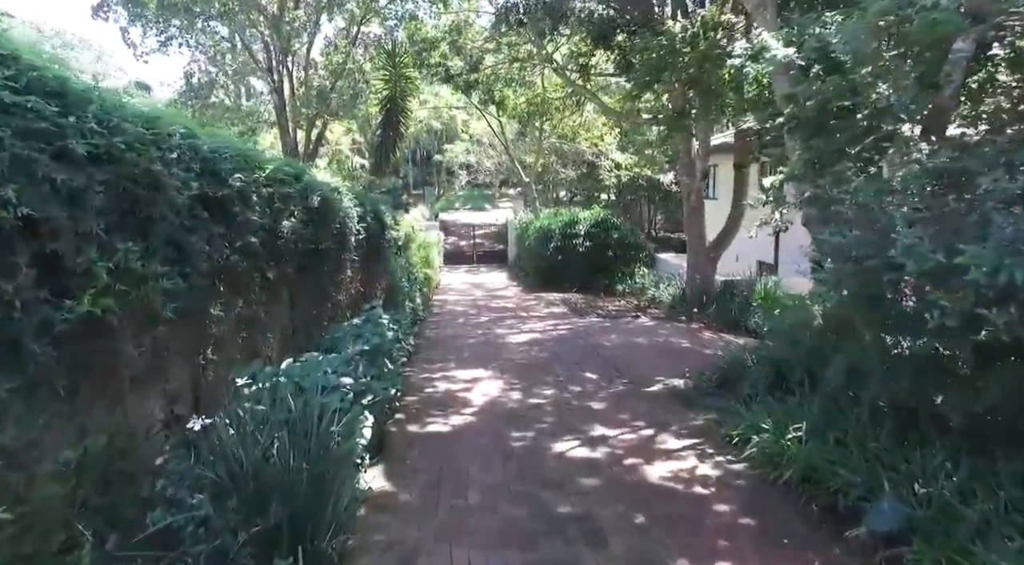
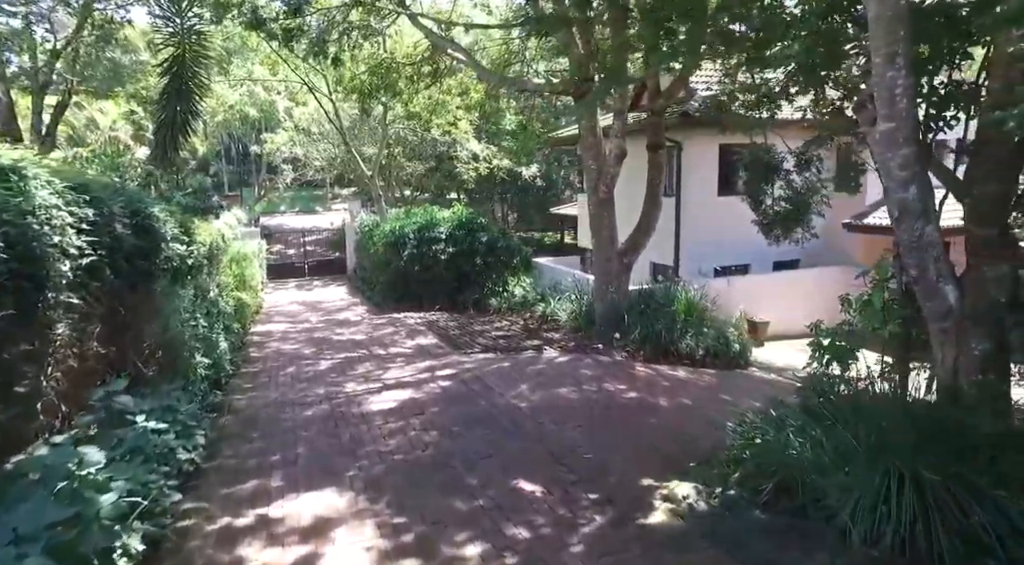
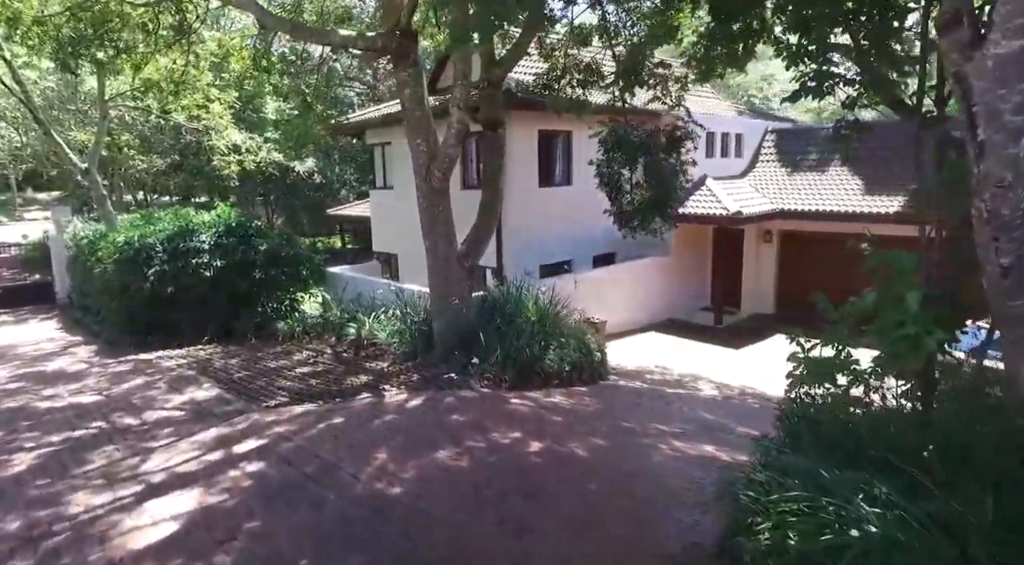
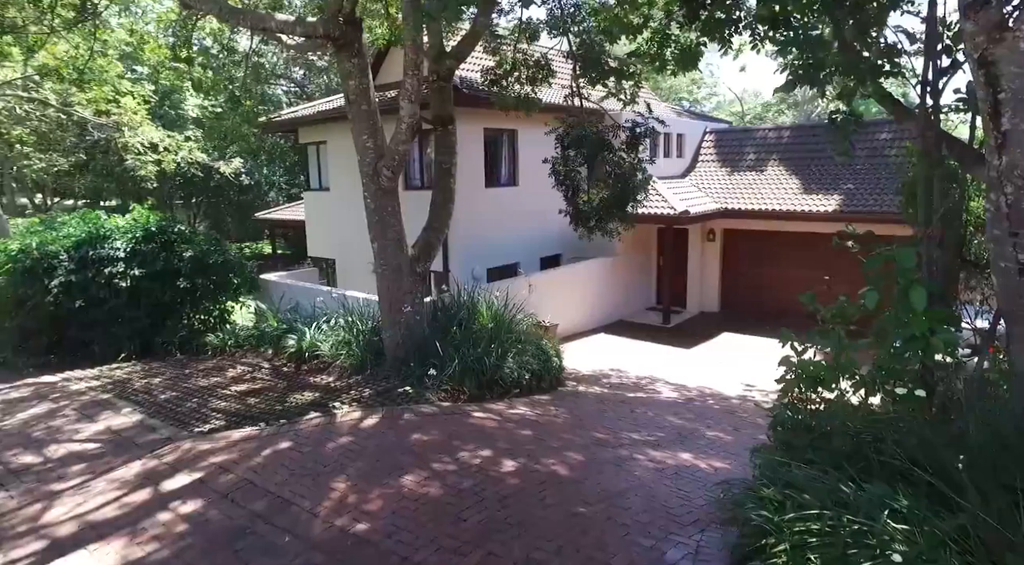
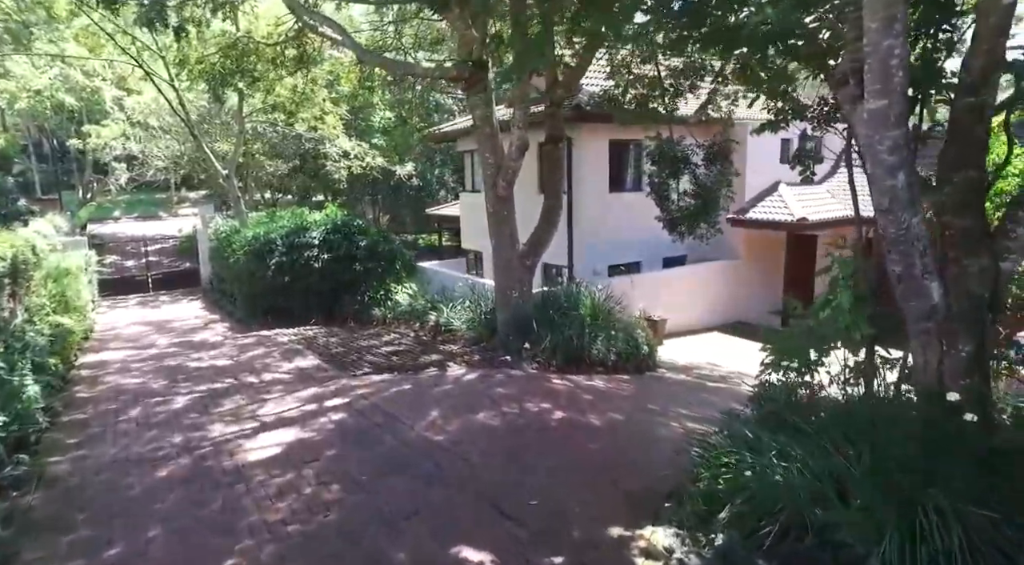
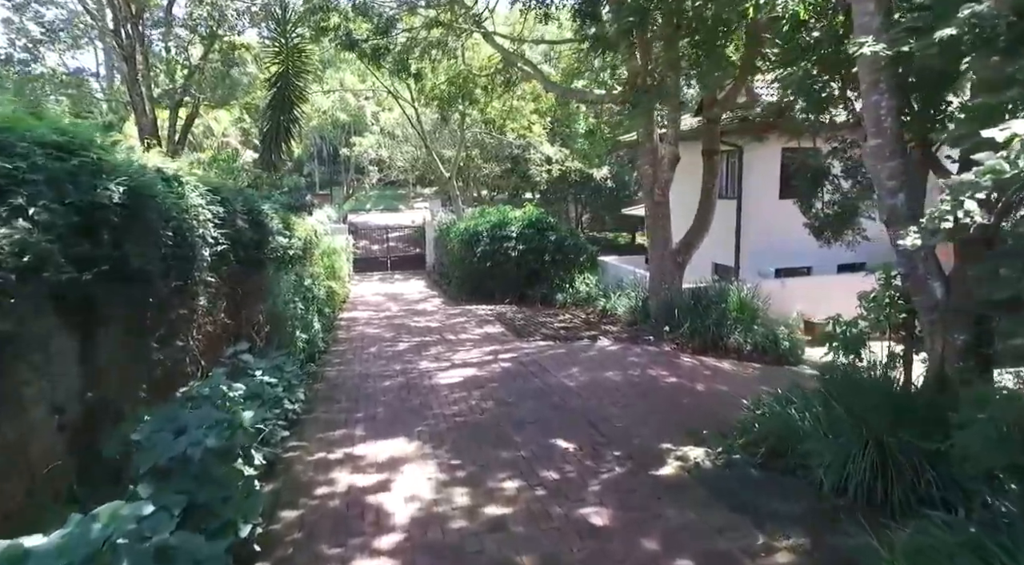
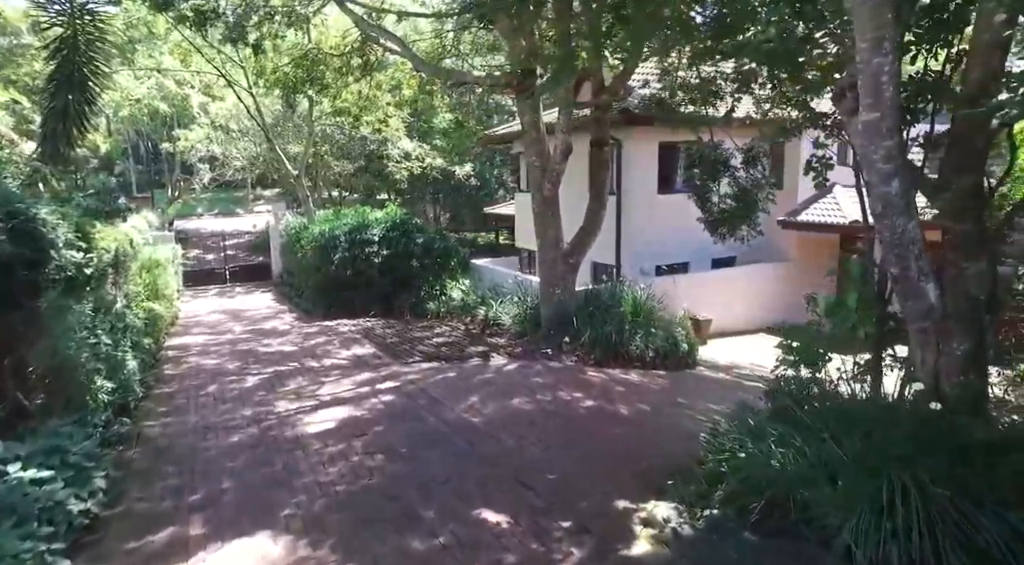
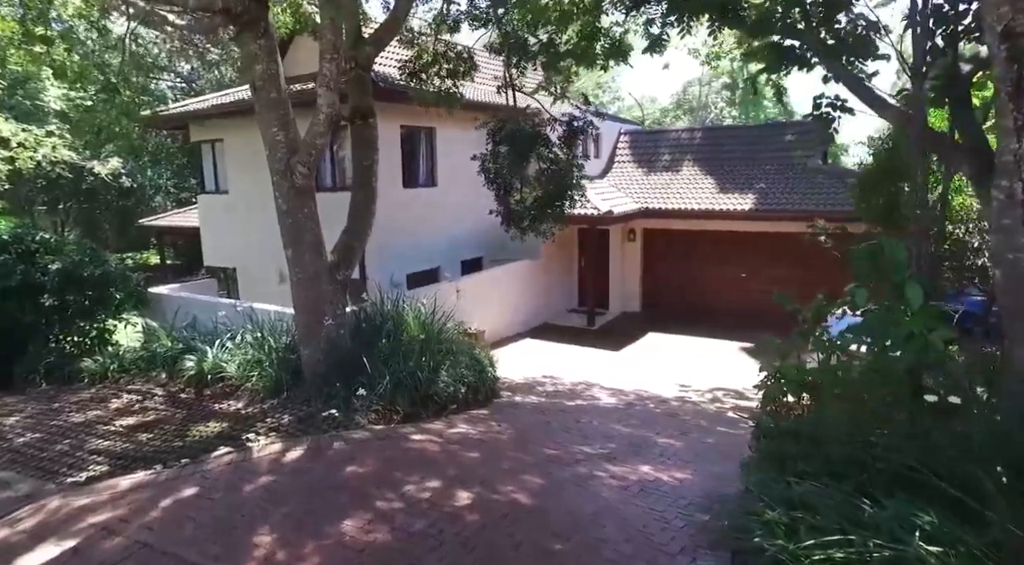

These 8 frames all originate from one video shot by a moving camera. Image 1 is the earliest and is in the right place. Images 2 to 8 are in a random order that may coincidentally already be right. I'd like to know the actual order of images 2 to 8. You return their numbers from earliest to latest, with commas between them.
6, 2, 7, 5, 3, 4, 8
